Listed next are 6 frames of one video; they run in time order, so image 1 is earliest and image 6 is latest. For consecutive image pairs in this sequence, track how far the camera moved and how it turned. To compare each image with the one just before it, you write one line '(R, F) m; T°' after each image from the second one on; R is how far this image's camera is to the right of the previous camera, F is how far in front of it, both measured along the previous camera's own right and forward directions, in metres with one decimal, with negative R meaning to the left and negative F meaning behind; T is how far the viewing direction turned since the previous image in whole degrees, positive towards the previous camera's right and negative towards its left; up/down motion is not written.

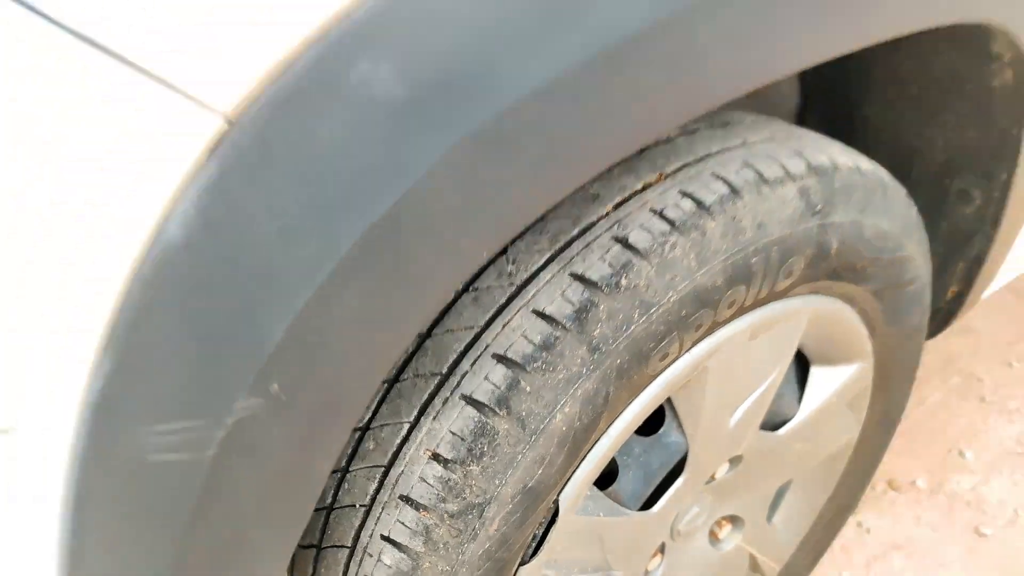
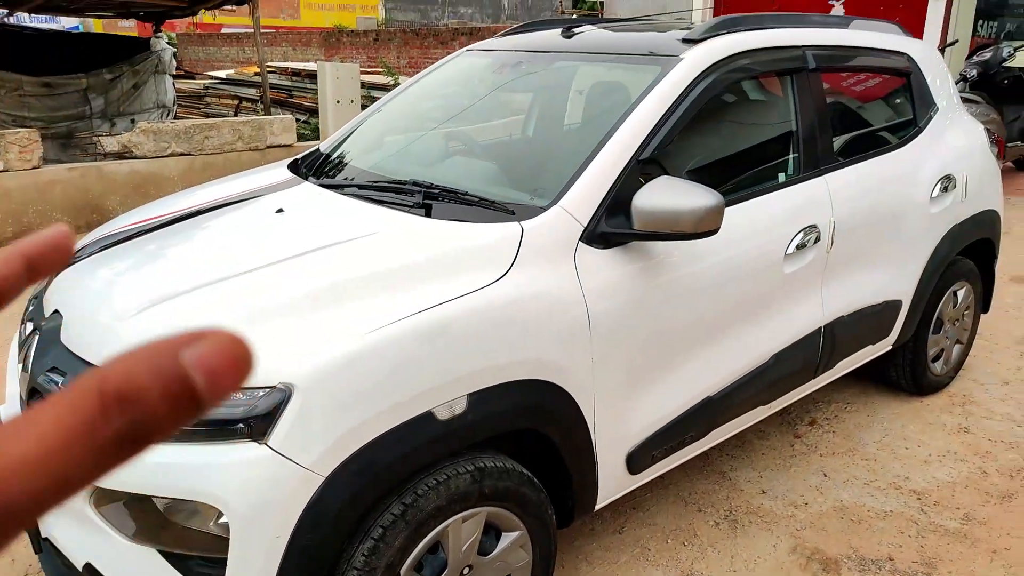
(+0.2, -1.3) m; +3°
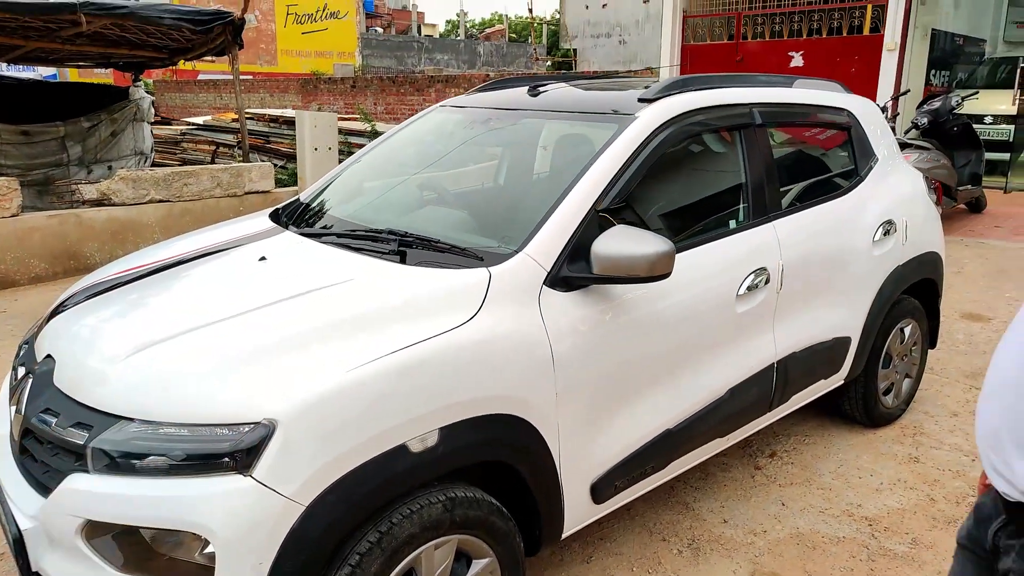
(0.0, -0.1) m; +2°
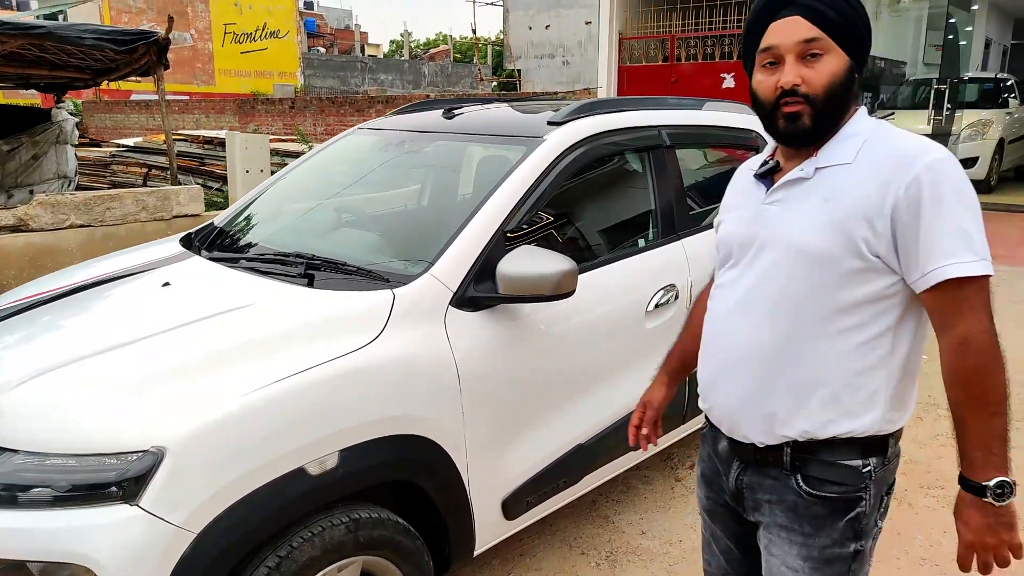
(+0.1, 0.0) m; +4°
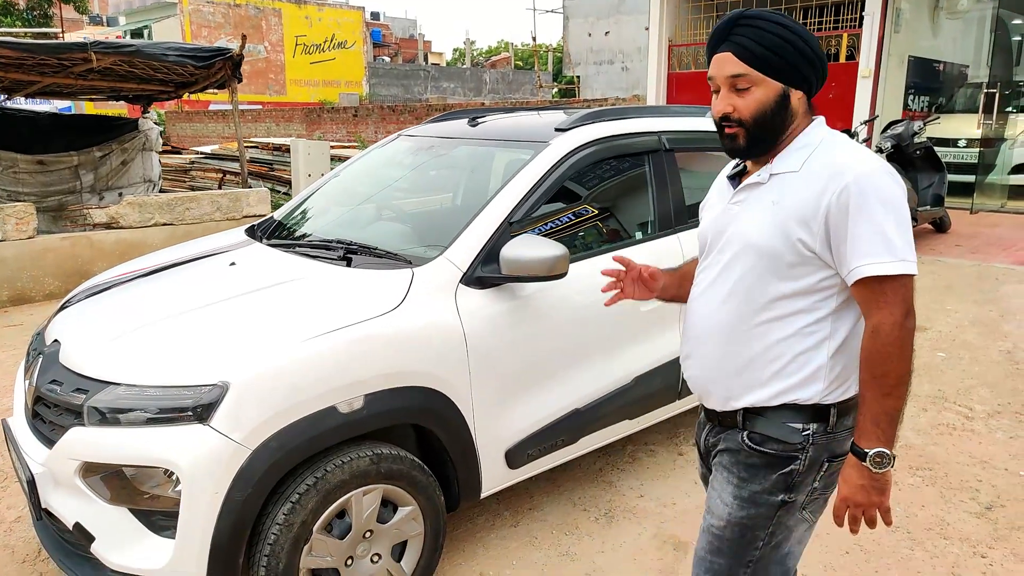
(+0.2, -0.4) m; -5°
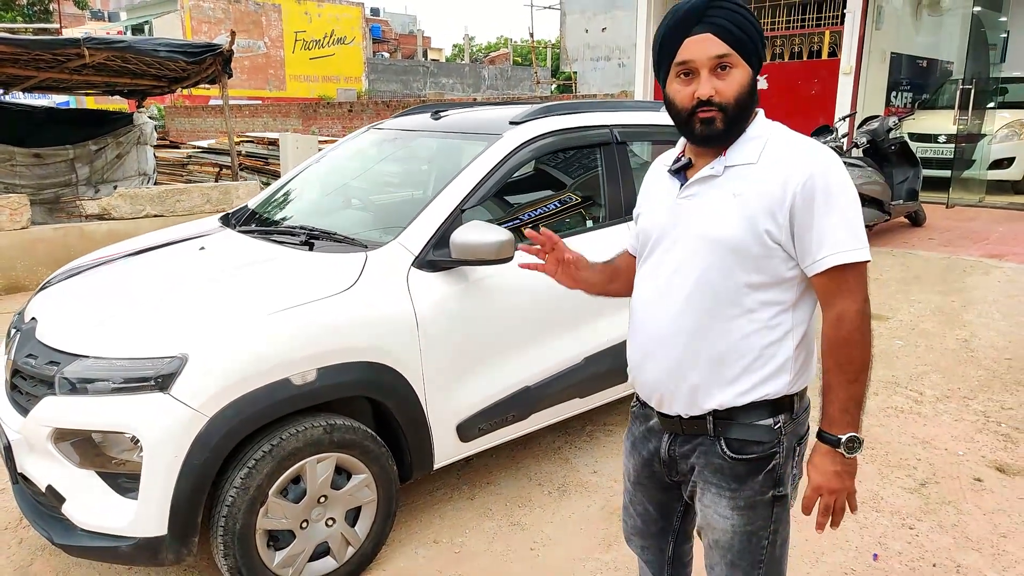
(+0.2, -0.2) m; 0°
